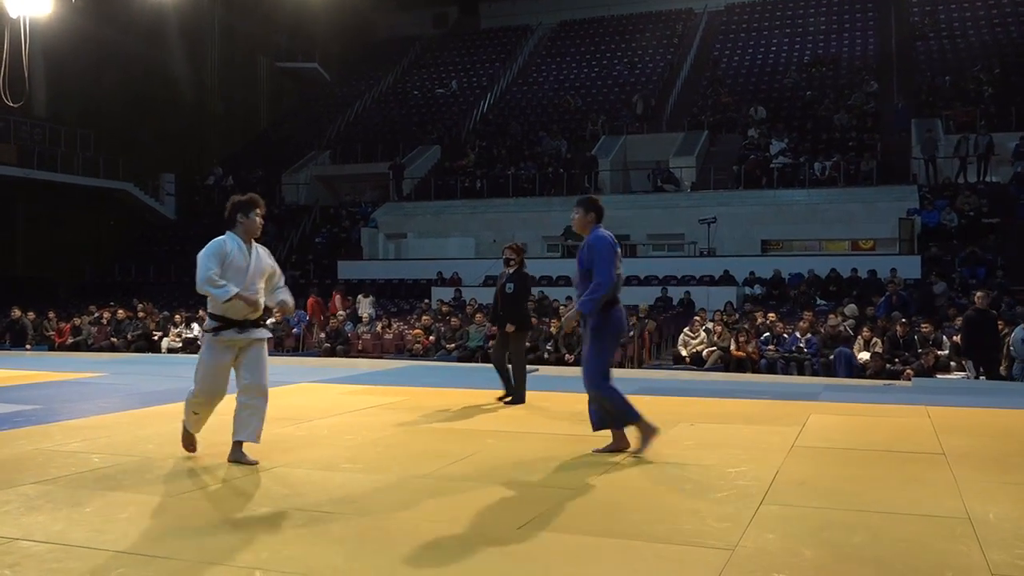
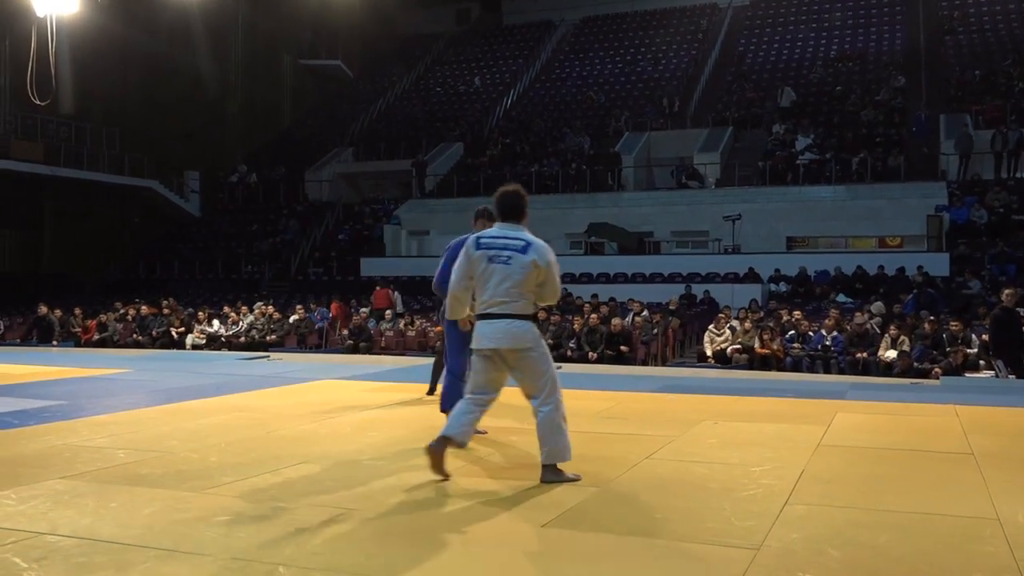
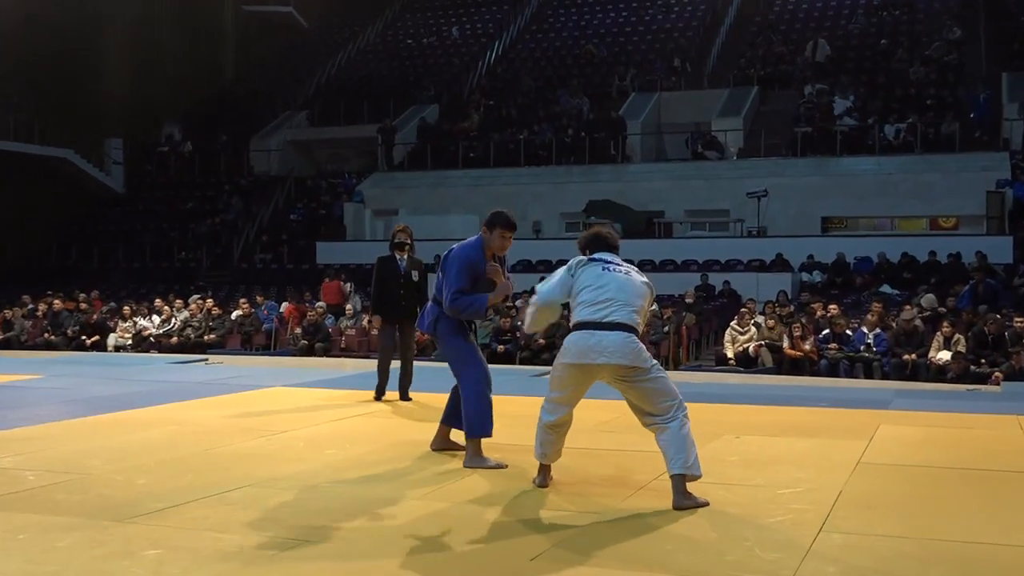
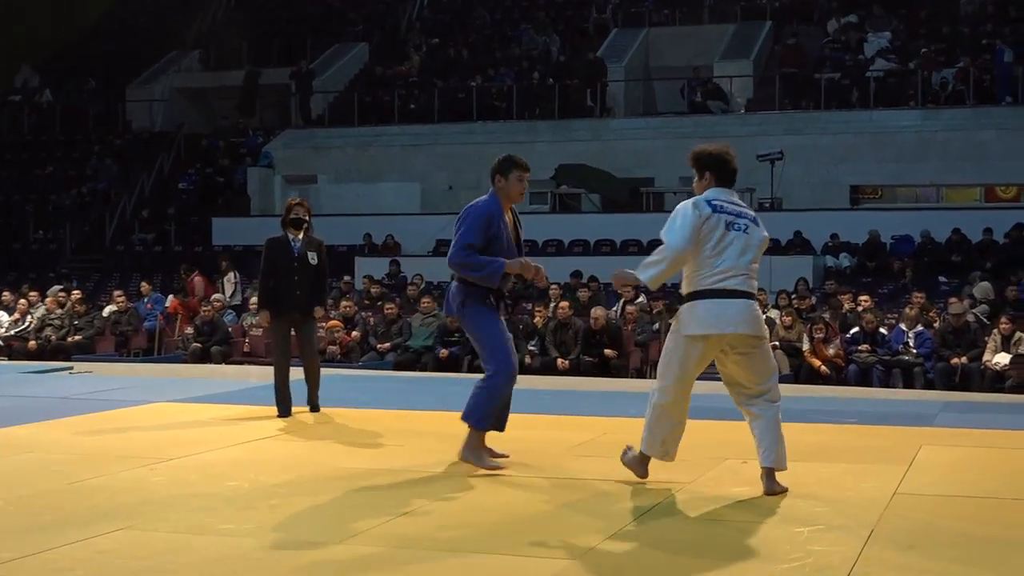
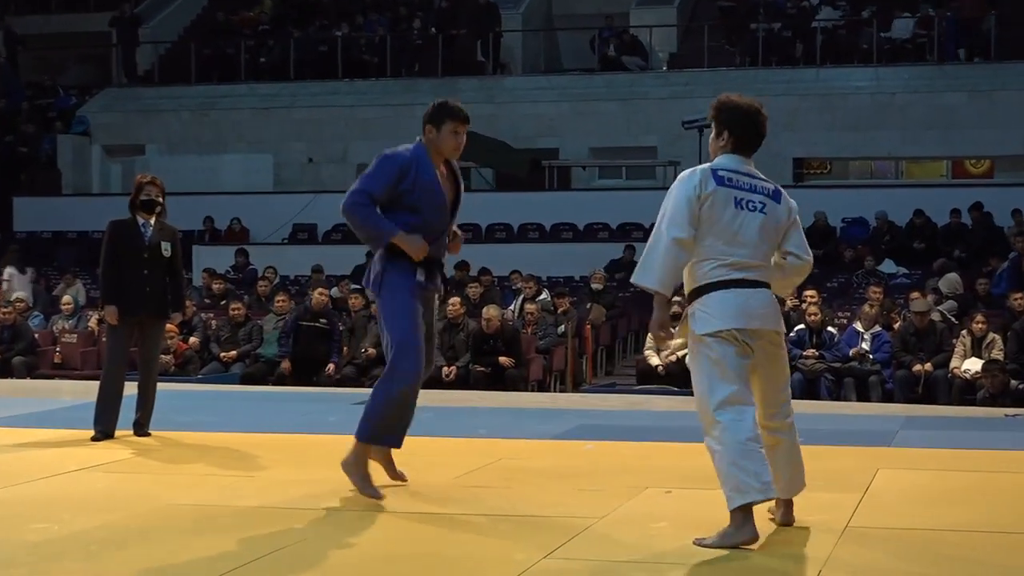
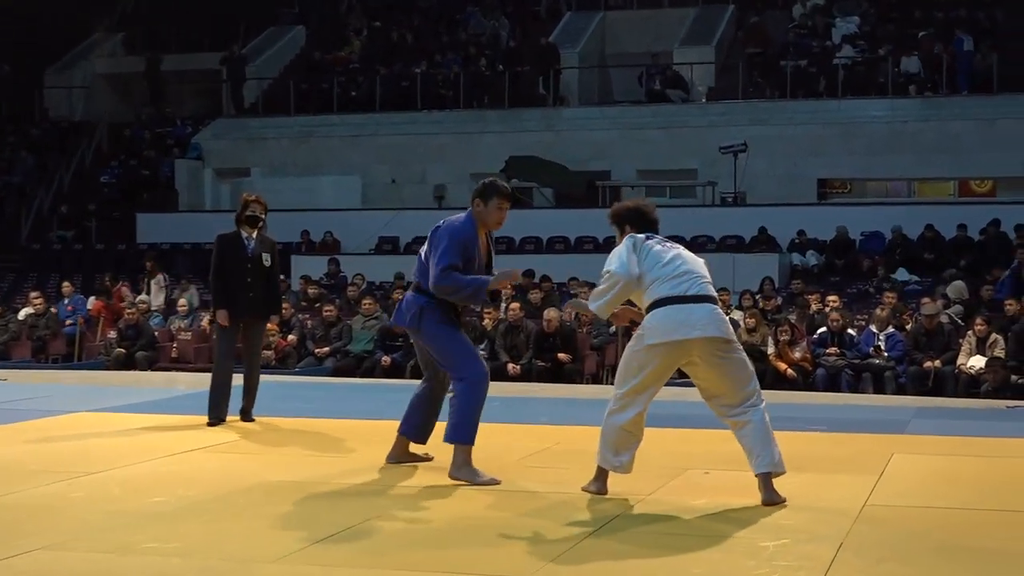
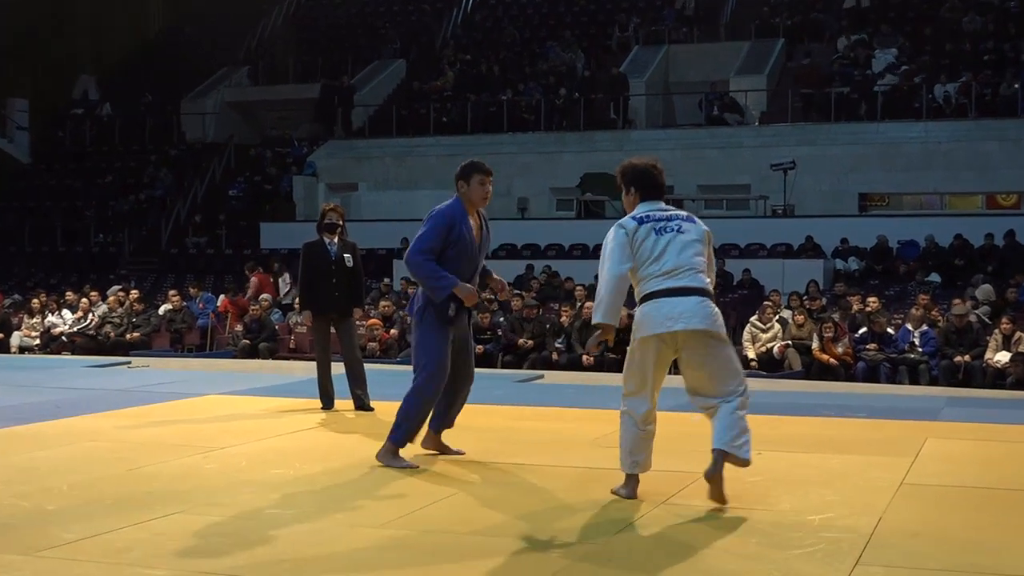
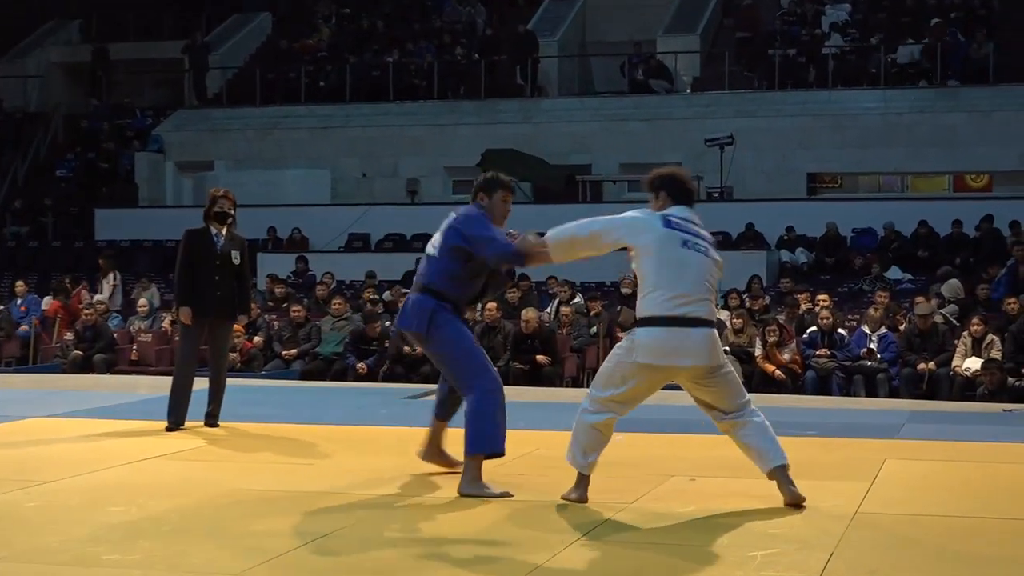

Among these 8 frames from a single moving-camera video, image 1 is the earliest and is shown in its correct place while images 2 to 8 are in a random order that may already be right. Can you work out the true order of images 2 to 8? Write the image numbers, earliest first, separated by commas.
2, 3, 7, 4, 6, 8, 5
